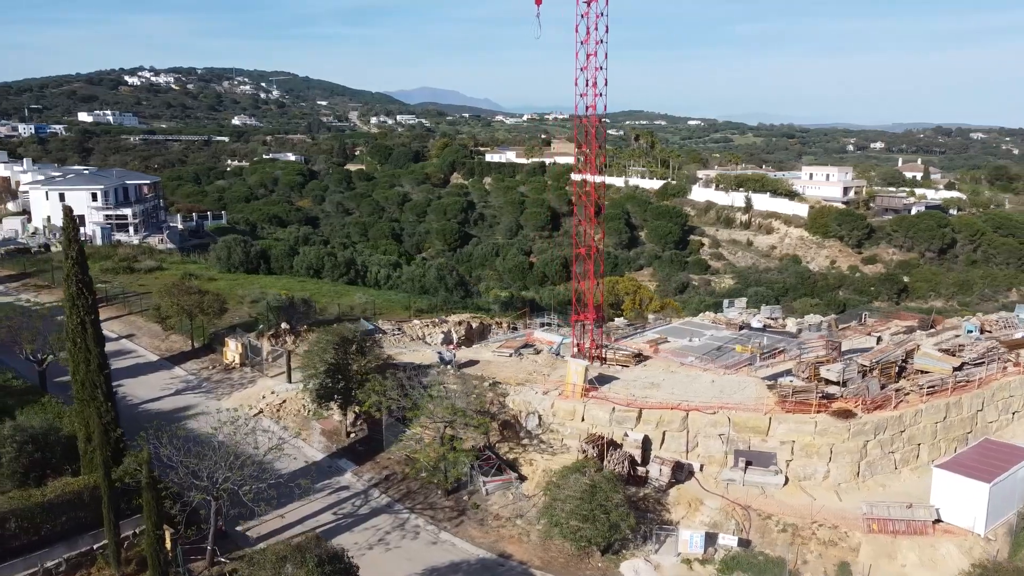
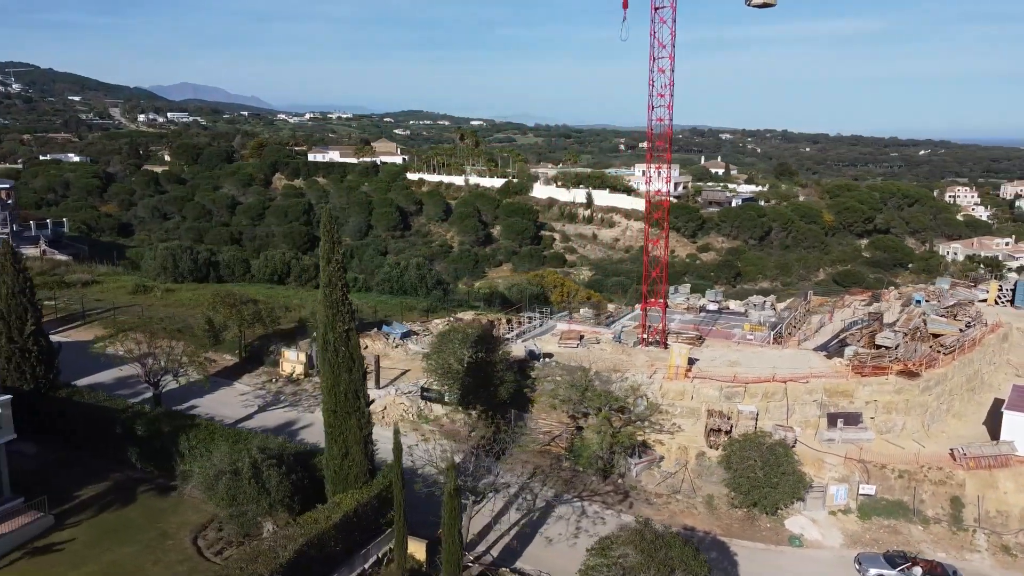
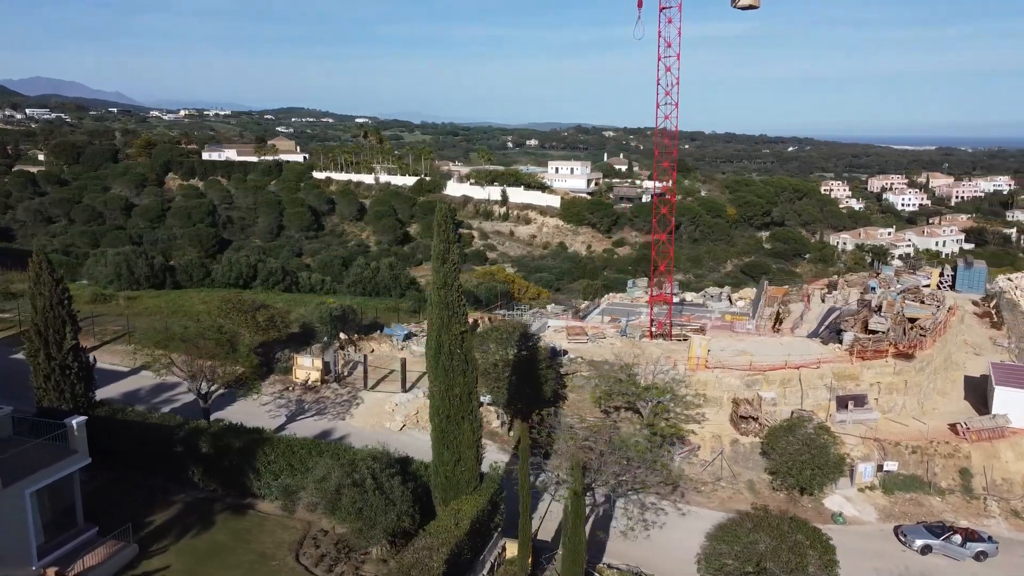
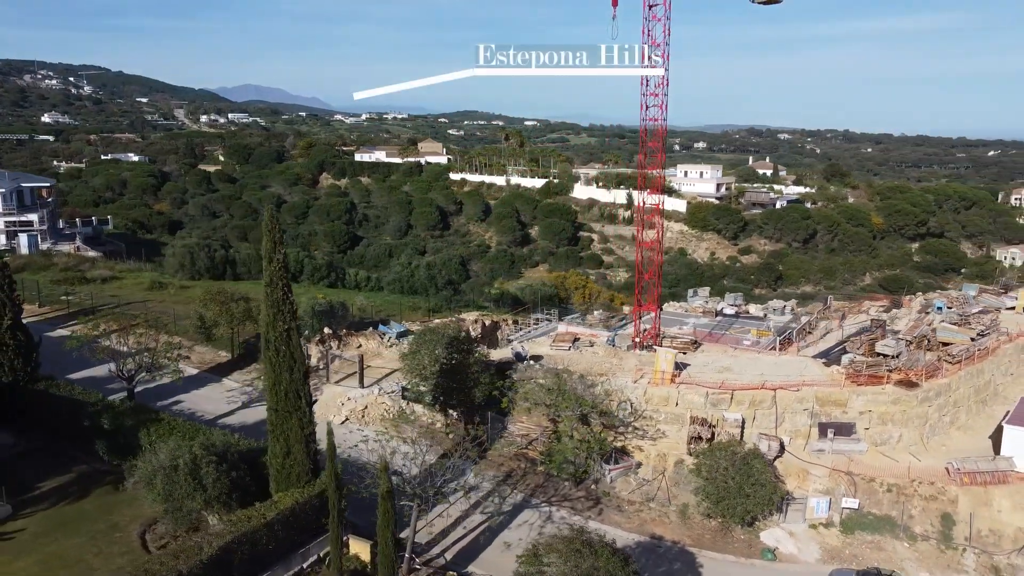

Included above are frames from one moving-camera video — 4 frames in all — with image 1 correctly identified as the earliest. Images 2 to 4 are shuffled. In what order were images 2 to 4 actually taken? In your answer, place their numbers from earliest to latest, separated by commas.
4, 2, 3
